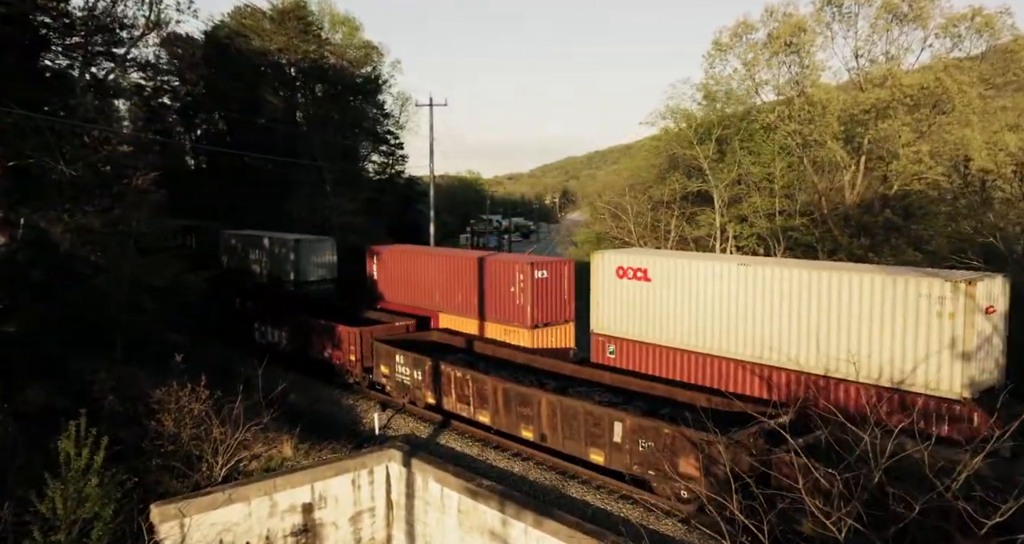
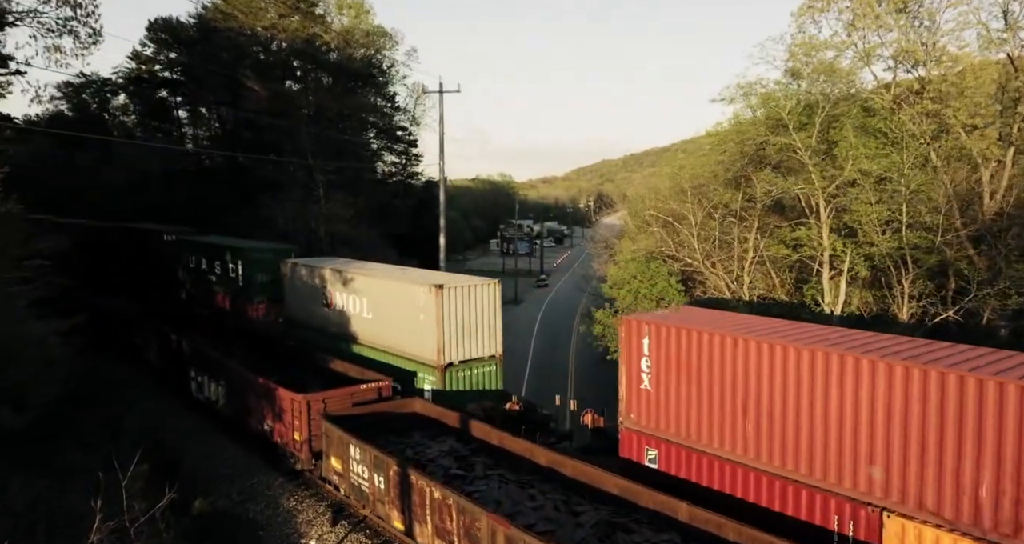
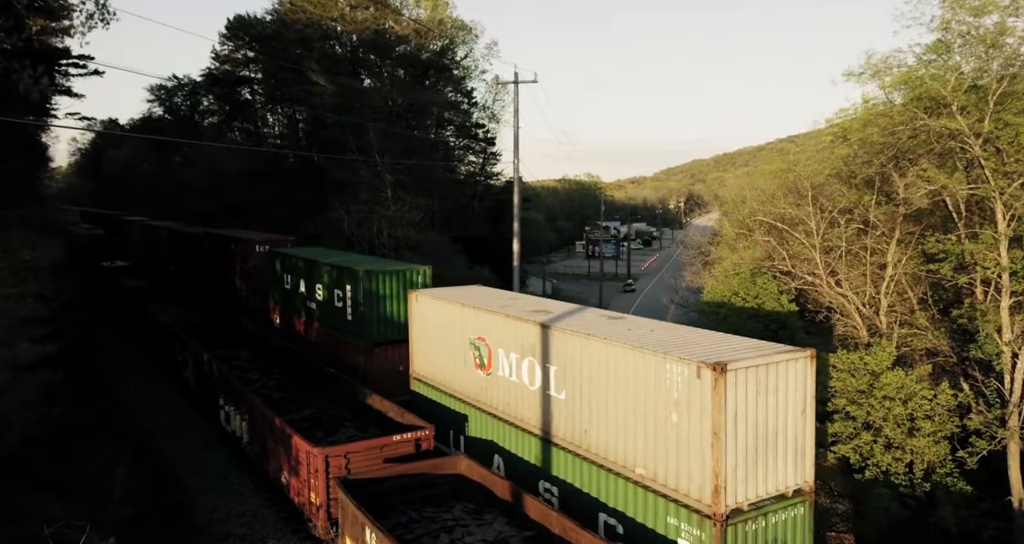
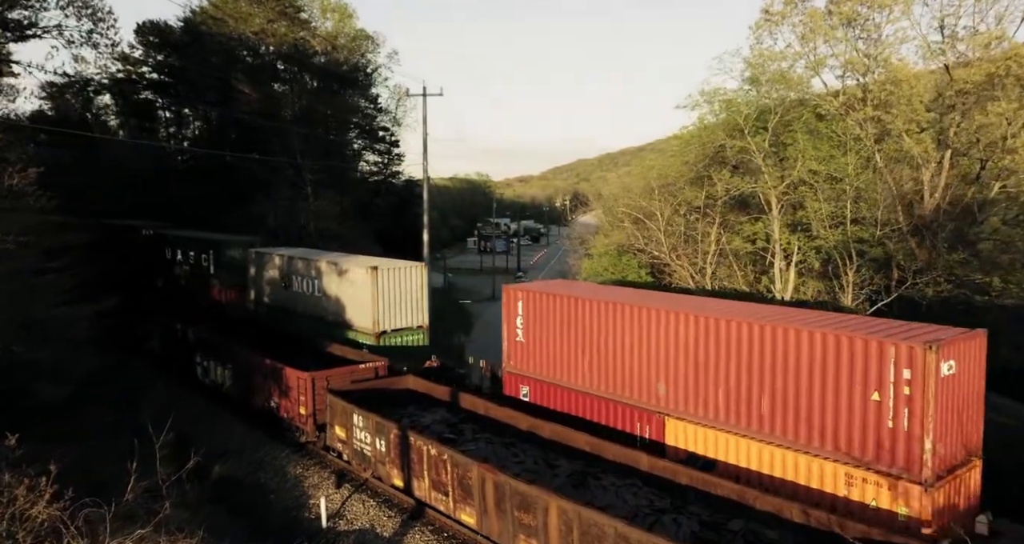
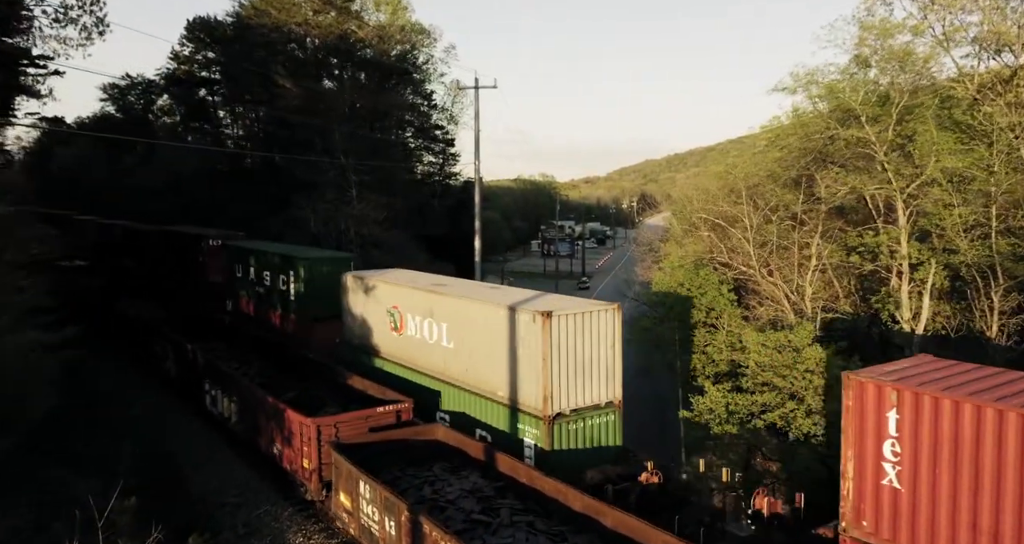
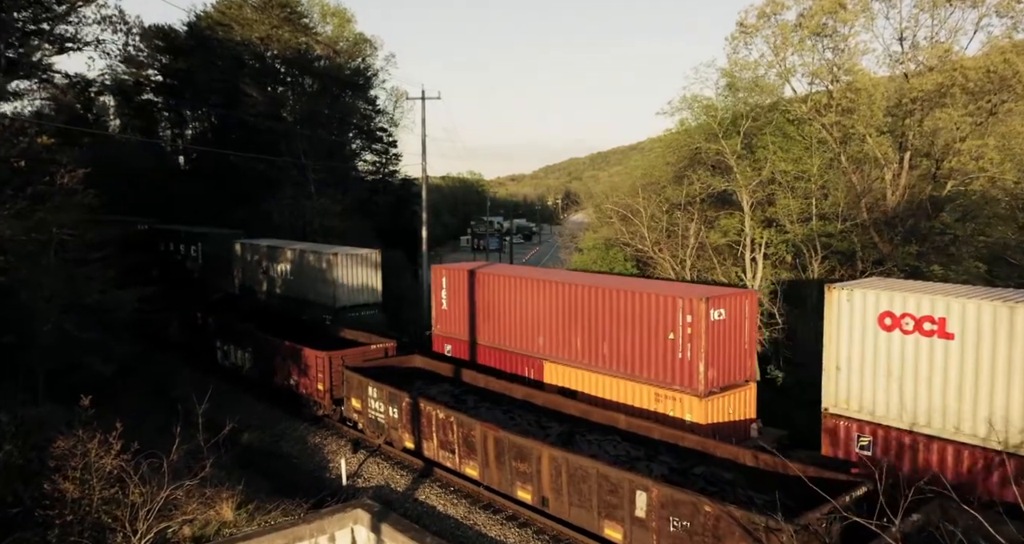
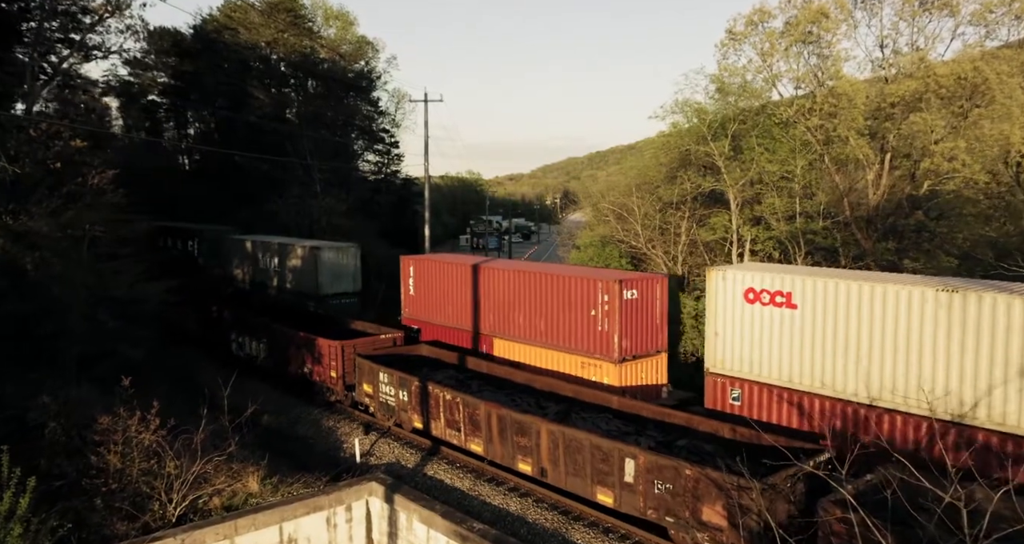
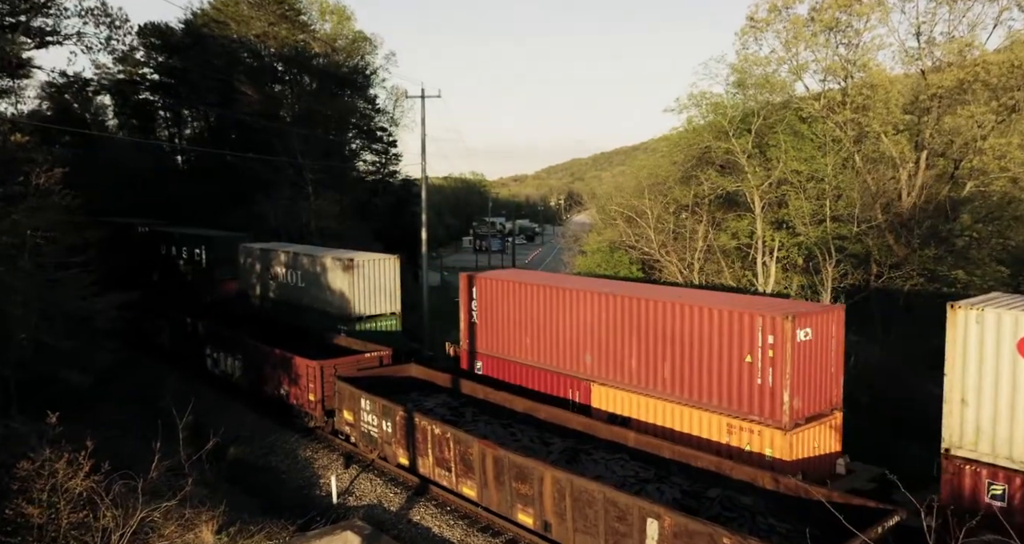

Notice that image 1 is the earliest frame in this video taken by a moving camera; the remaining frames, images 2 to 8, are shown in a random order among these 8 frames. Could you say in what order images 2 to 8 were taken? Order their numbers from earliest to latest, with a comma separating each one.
7, 6, 8, 4, 2, 5, 3
